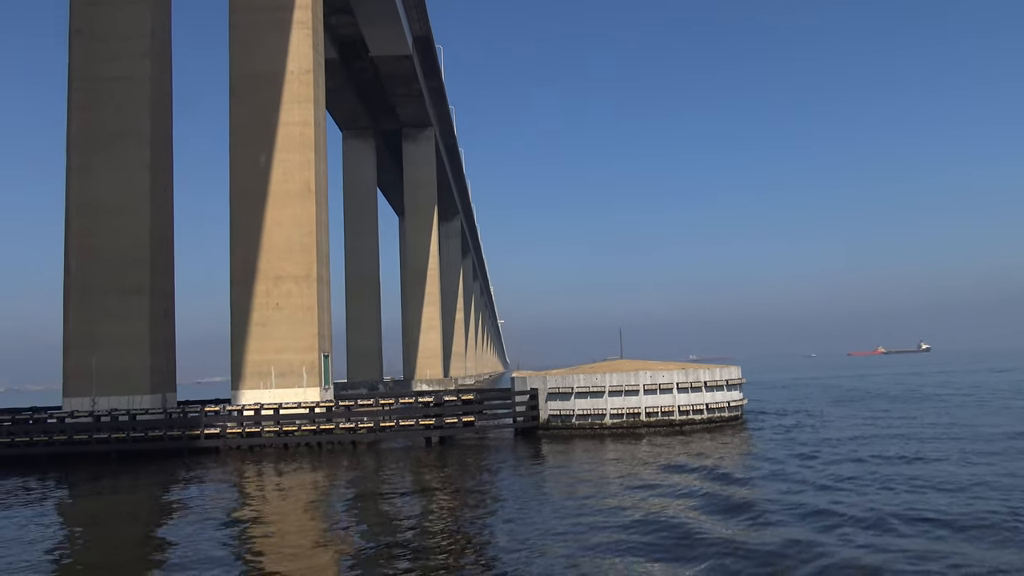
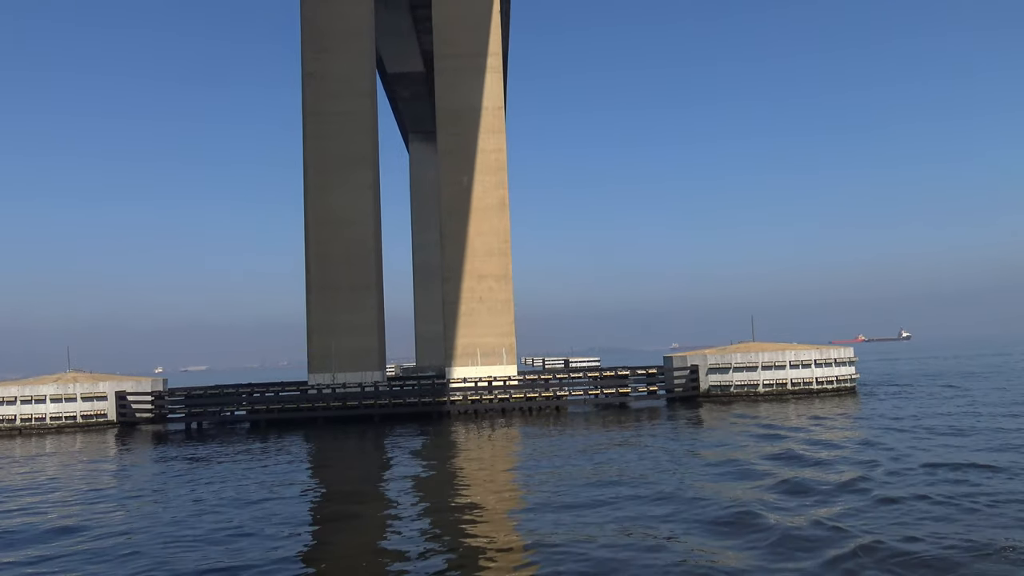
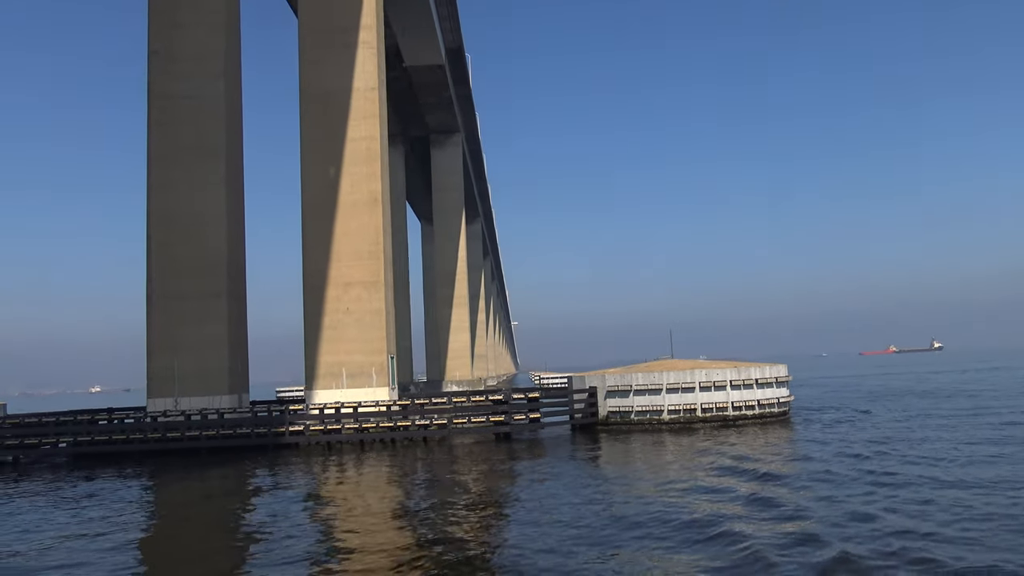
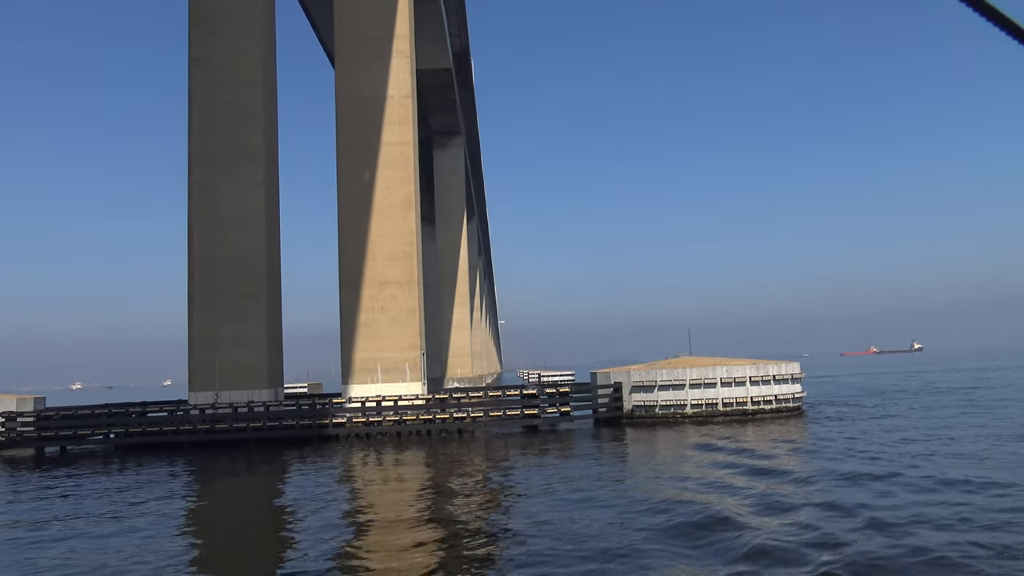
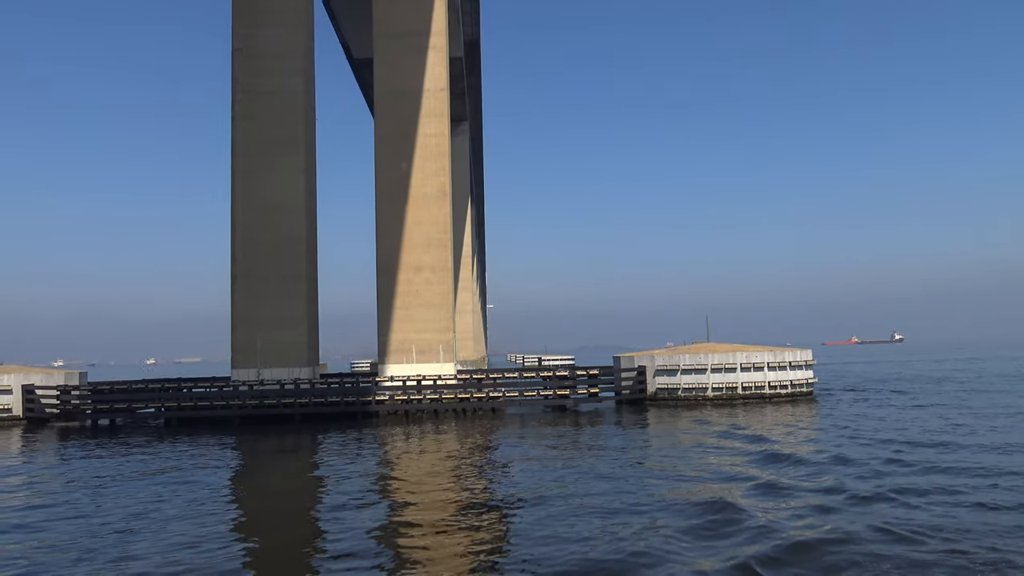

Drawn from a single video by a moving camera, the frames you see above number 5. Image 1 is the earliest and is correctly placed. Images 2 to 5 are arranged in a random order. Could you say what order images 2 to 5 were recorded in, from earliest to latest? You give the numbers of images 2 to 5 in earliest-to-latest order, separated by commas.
3, 4, 5, 2
